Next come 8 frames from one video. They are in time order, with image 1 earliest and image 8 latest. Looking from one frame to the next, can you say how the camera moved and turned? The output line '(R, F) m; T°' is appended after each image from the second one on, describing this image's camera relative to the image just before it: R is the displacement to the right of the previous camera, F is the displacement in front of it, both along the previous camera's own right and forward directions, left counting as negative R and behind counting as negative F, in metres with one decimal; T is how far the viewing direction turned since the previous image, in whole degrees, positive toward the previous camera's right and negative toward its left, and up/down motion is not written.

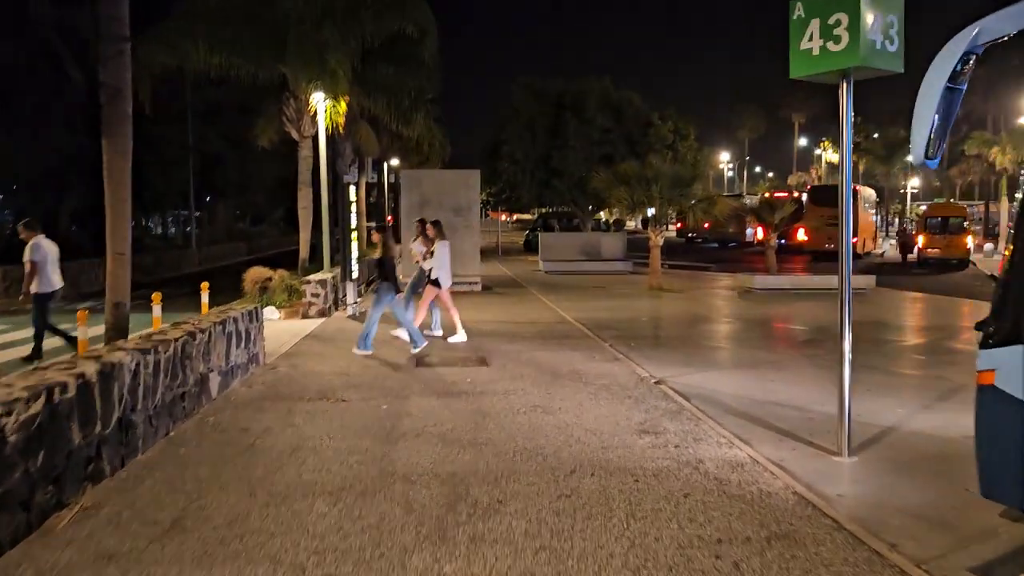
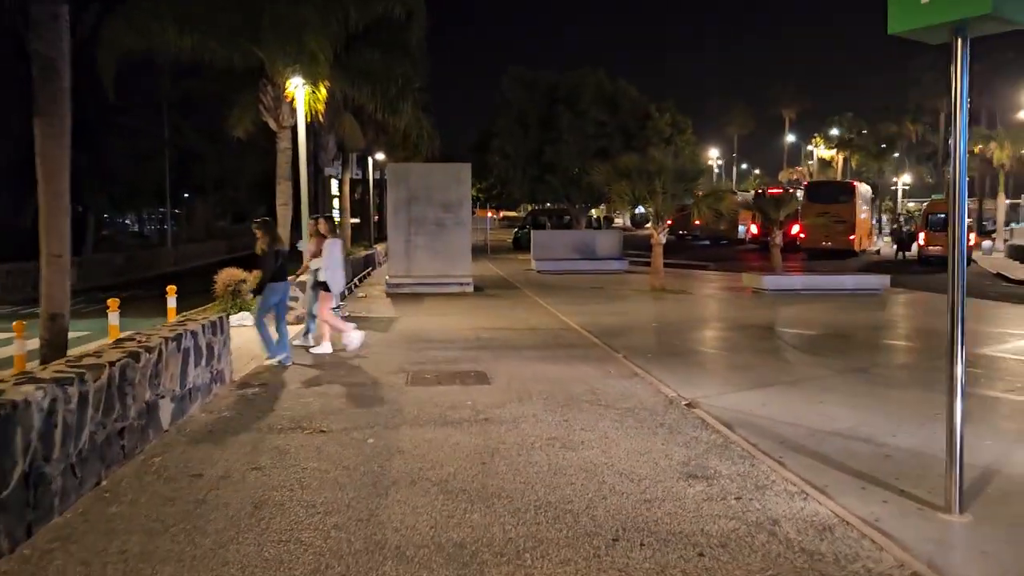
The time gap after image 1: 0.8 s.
(-0.2, +1.5) m; +1°
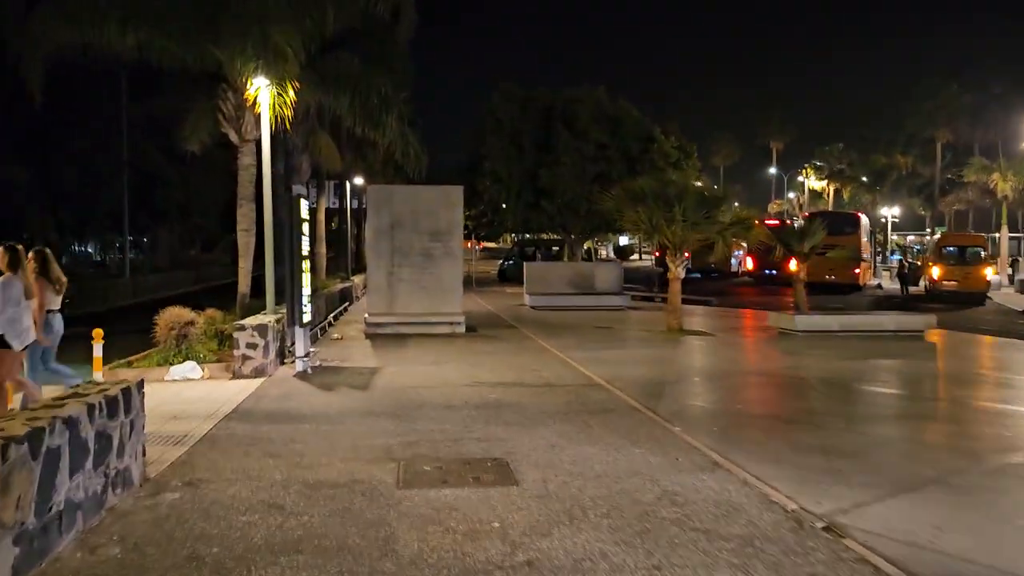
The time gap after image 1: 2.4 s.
(-0.5, +3.1) m; +2°
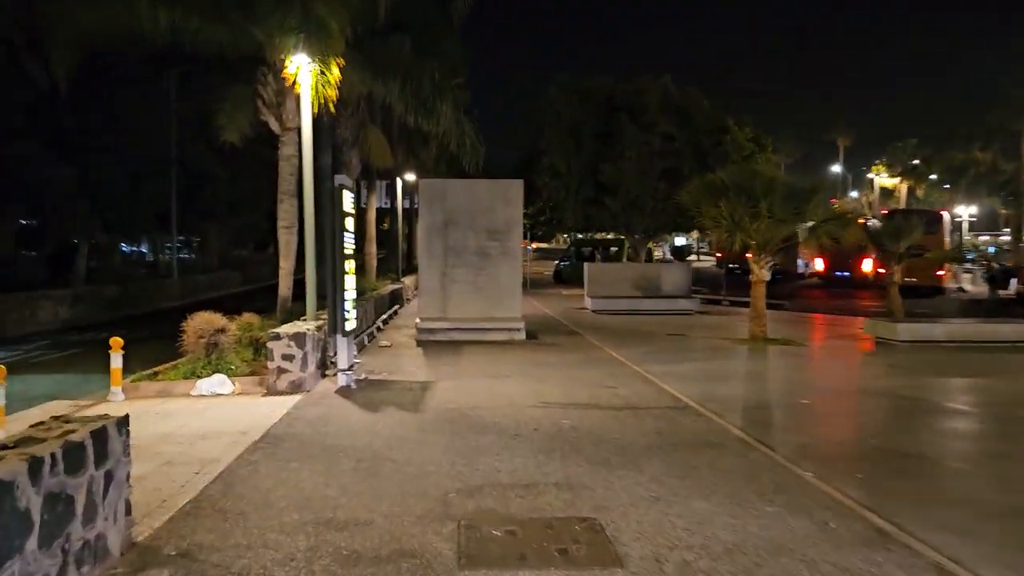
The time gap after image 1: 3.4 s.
(-0.3, +1.9) m; -3°
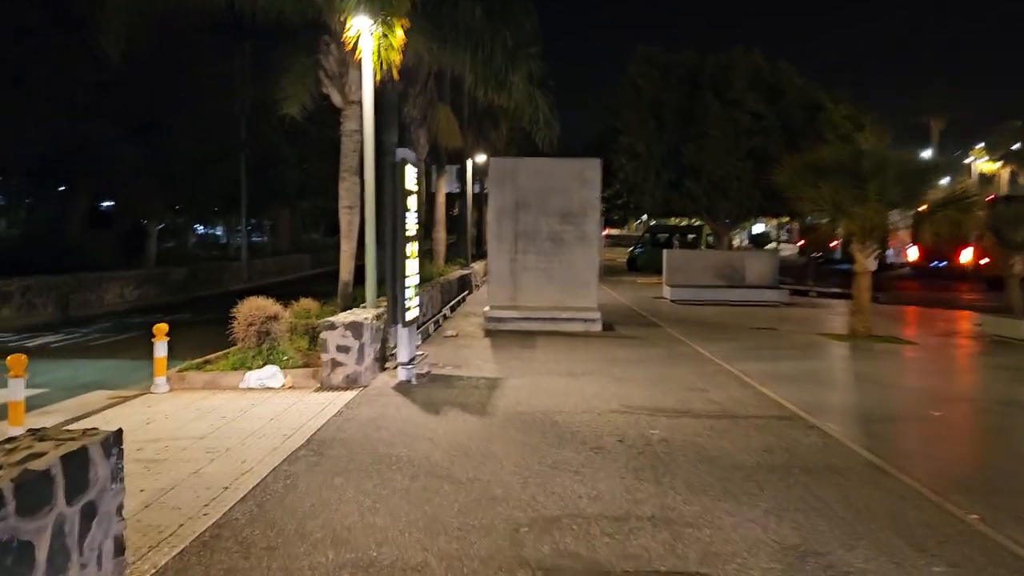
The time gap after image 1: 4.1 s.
(-0.1, +1.3) m; -5°
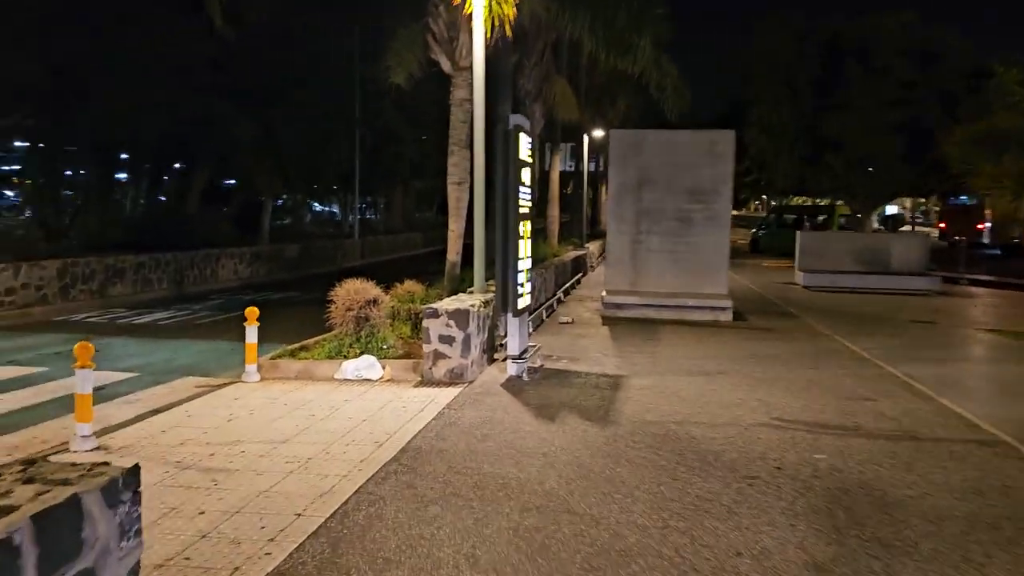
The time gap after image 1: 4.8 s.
(-0.2, +1.4) m; -8°
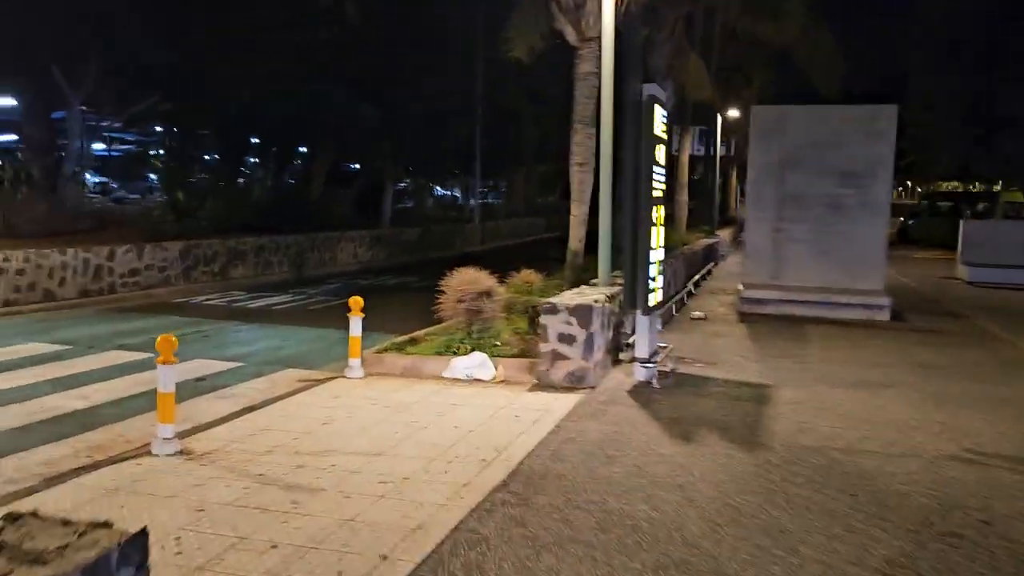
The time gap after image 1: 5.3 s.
(-0.1, +1.1) m; -8°
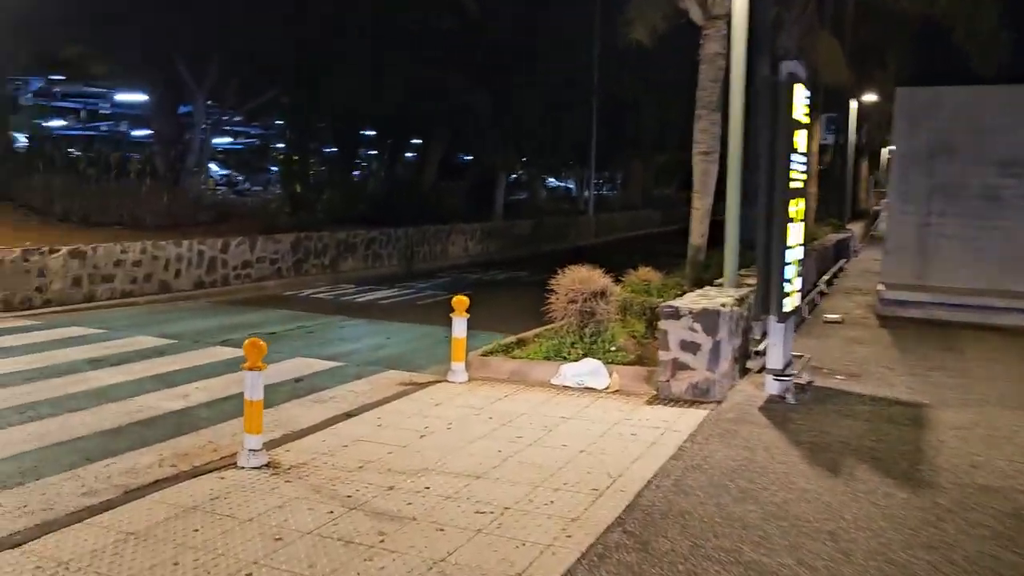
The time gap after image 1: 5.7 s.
(0.0, +0.8) m; -8°
